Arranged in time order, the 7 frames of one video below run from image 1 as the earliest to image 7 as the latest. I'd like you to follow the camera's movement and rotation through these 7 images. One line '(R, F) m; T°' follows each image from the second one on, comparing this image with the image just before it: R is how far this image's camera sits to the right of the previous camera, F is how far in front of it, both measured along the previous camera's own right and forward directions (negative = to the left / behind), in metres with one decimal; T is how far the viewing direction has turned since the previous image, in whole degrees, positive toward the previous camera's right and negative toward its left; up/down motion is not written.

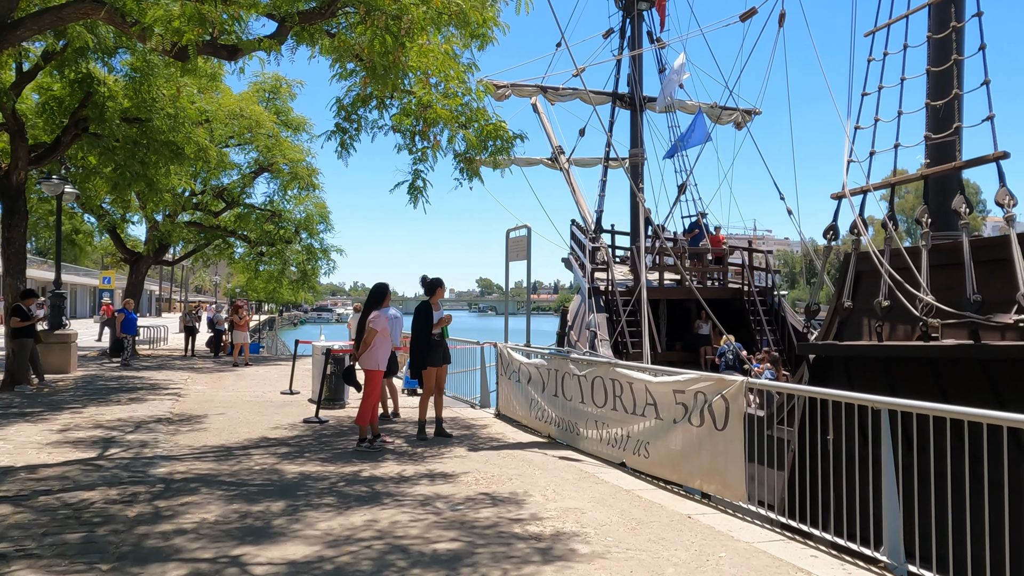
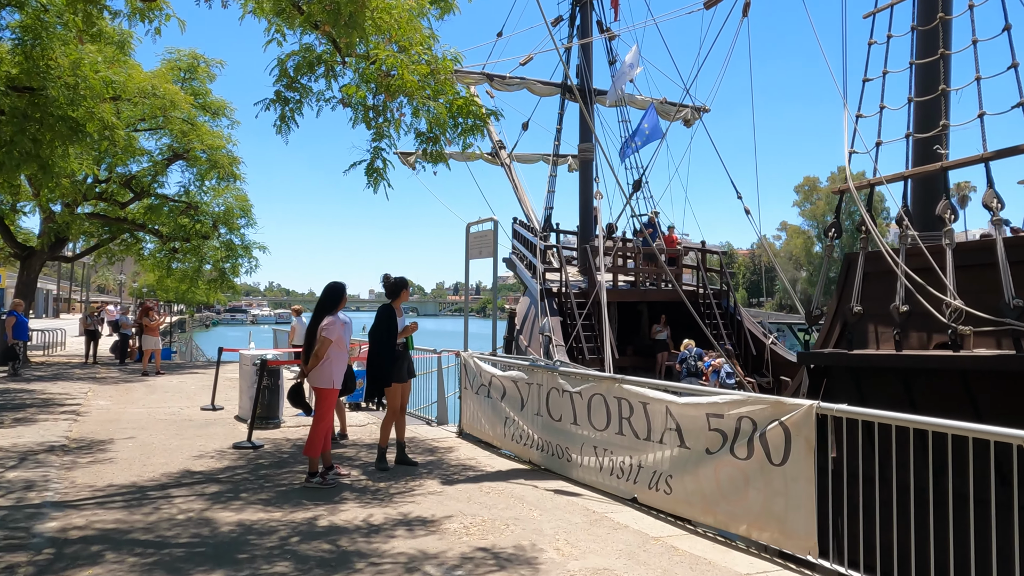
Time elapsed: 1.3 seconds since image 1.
(-0.5, +1.1) m; +6°
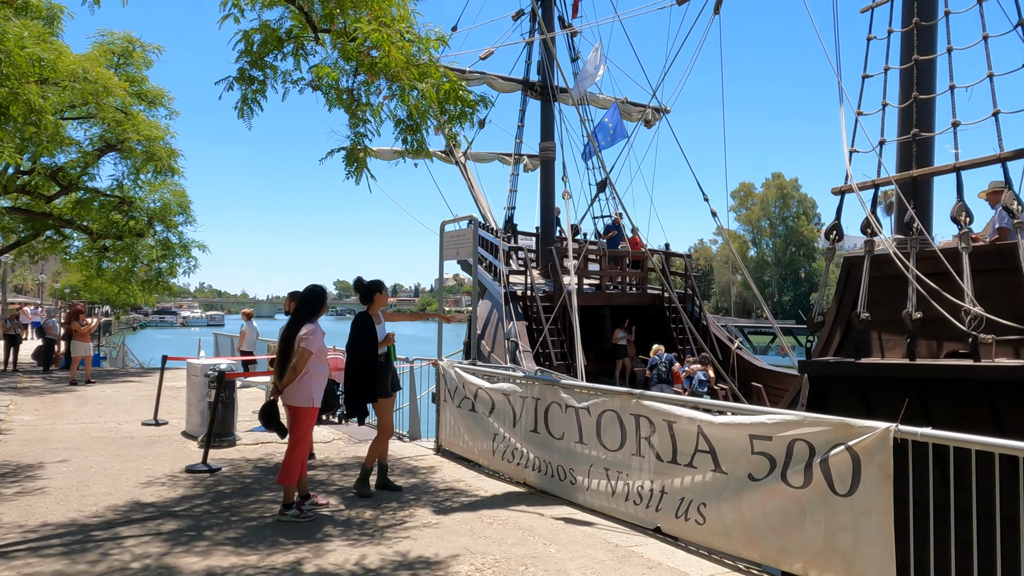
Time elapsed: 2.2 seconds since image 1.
(-0.4, +0.6) m; +5°
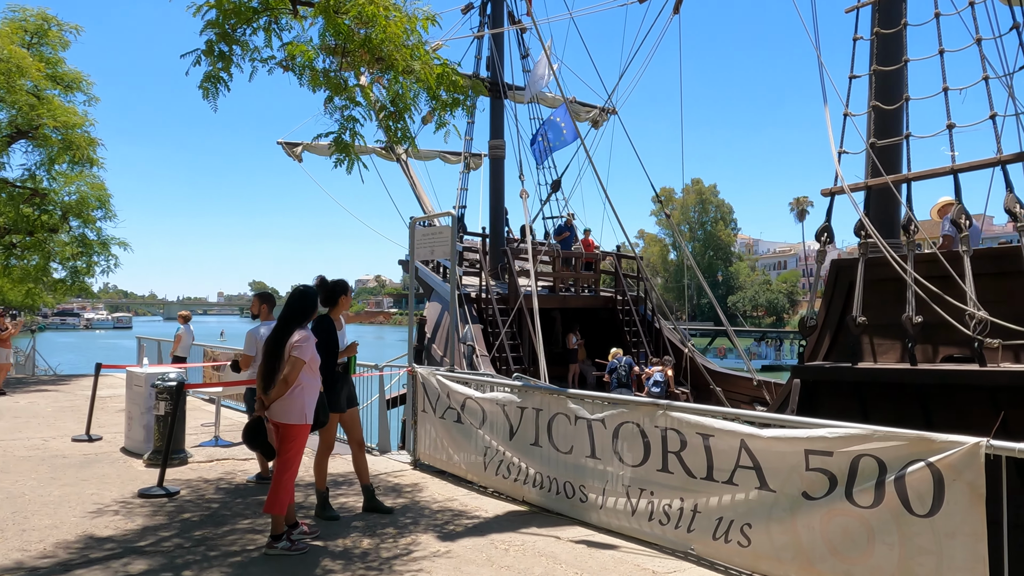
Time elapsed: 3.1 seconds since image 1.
(-0.6, +0.5) m; +6°
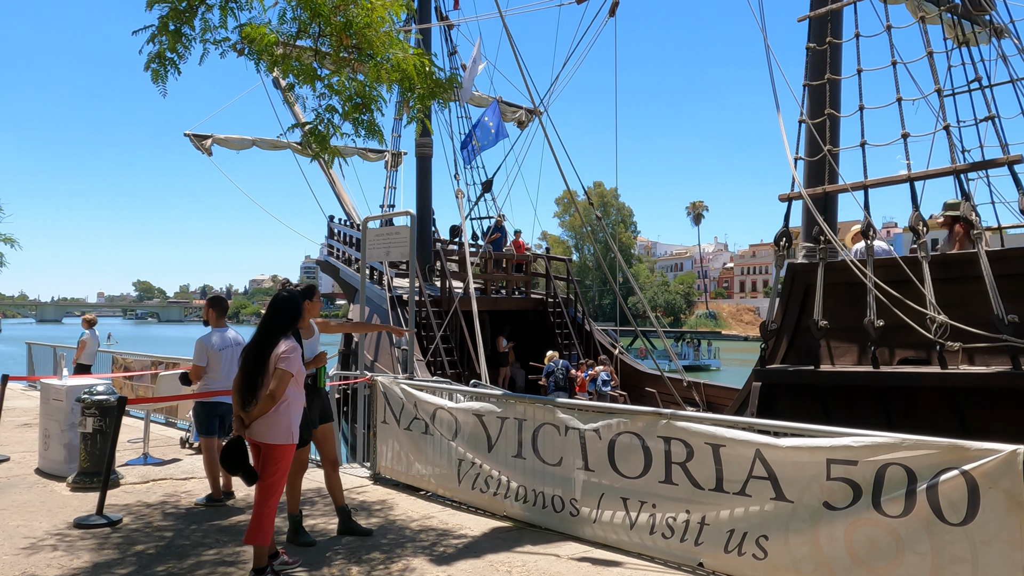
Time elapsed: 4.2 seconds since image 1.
(-0.5, +0.3) m; +7°
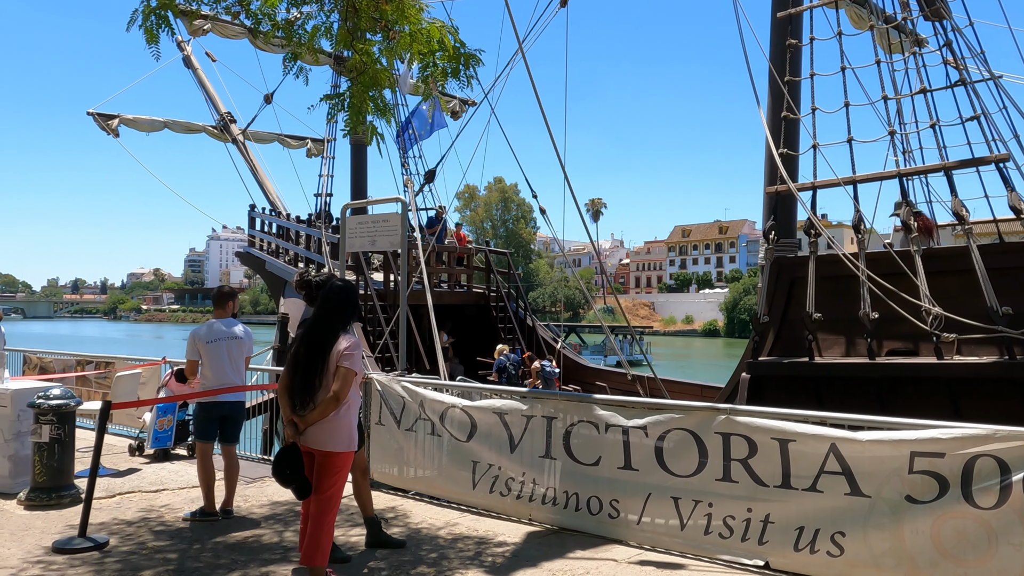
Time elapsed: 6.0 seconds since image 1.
(-0.9, +0.3) m; +8°
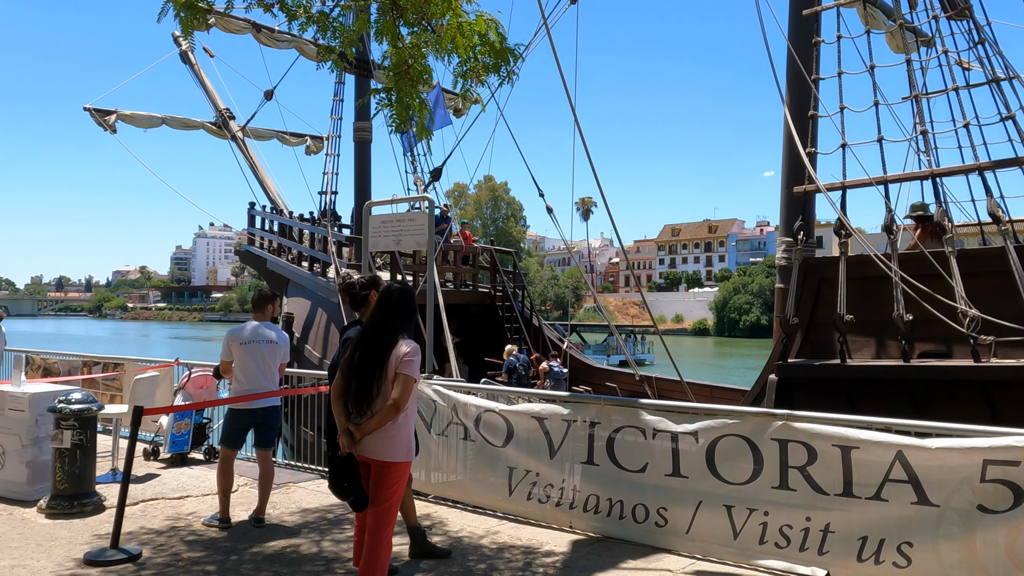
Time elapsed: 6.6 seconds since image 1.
(-0.3, +0.1) m; +1°
